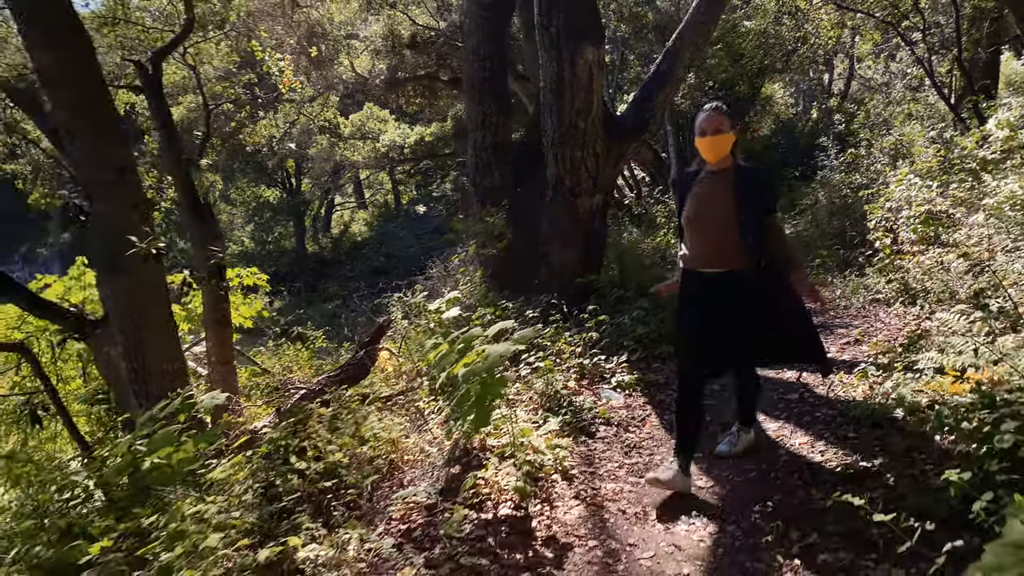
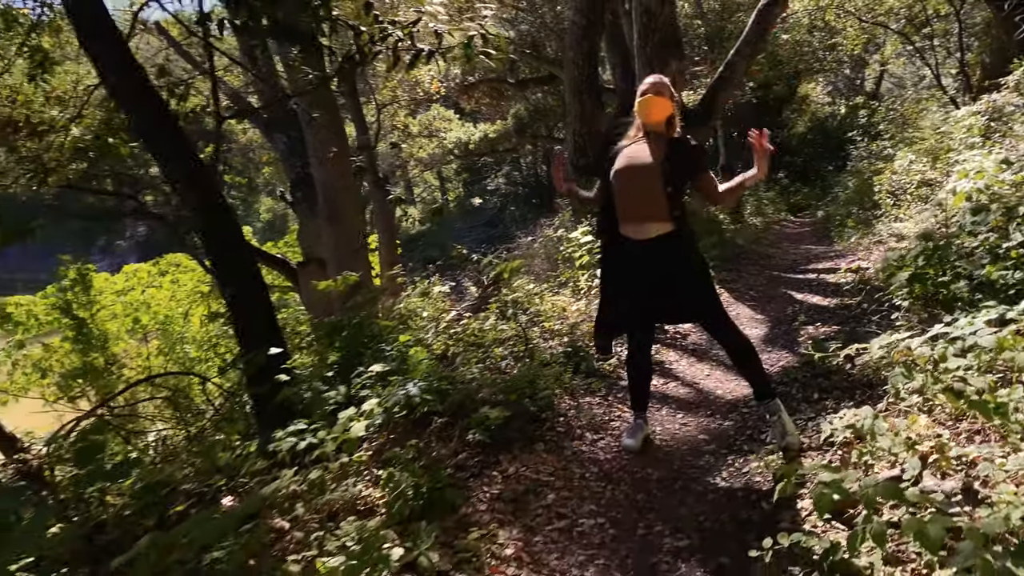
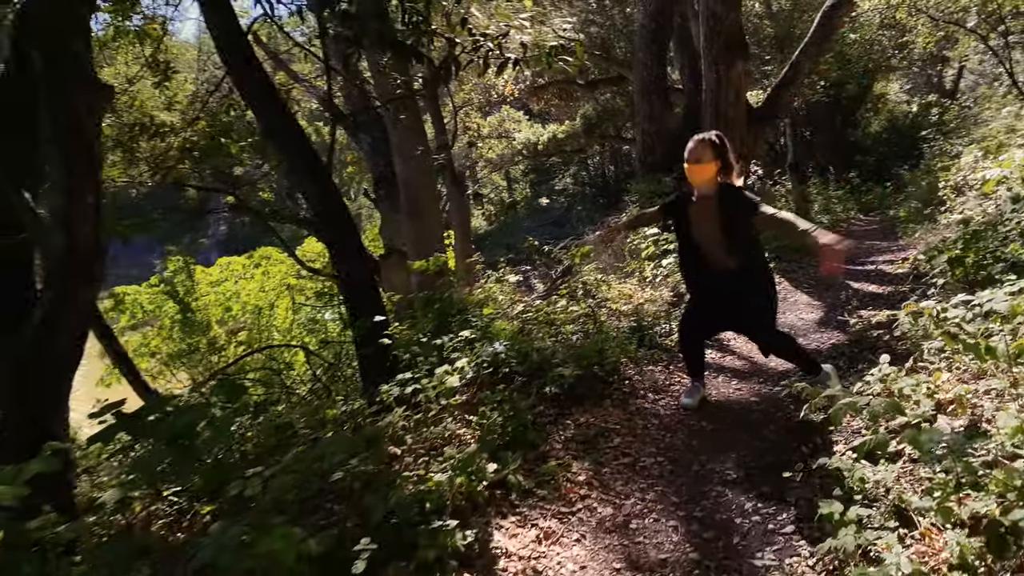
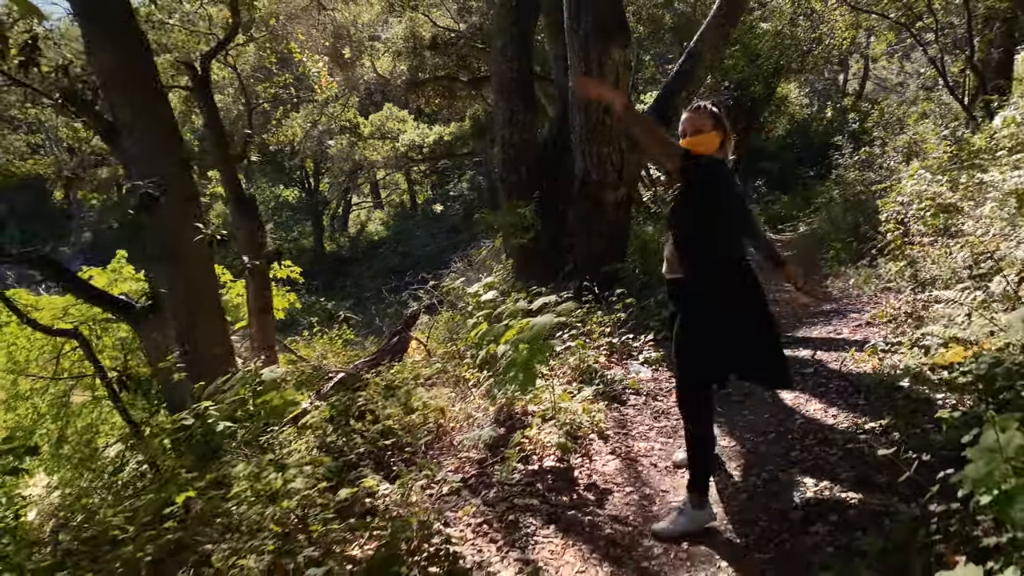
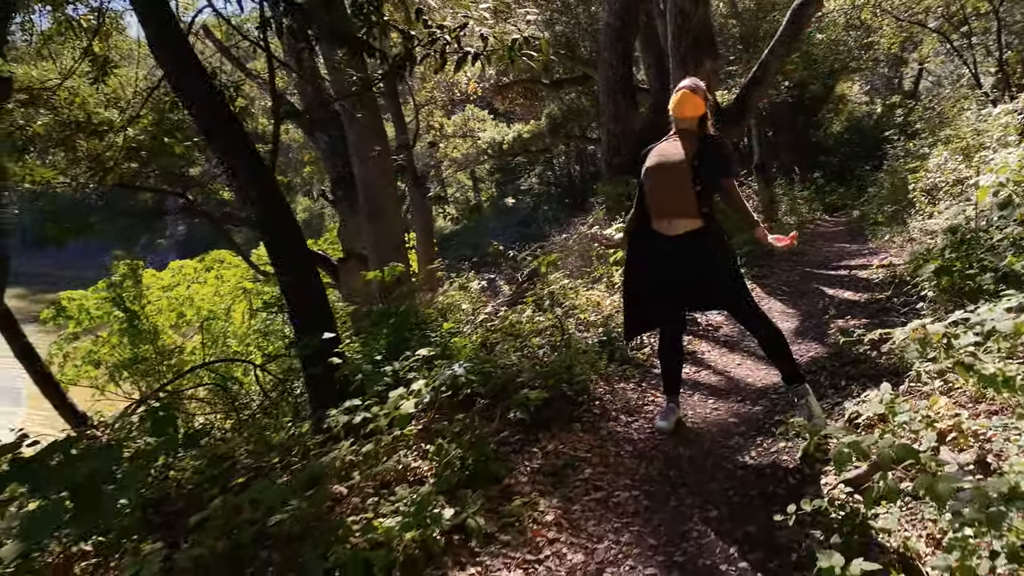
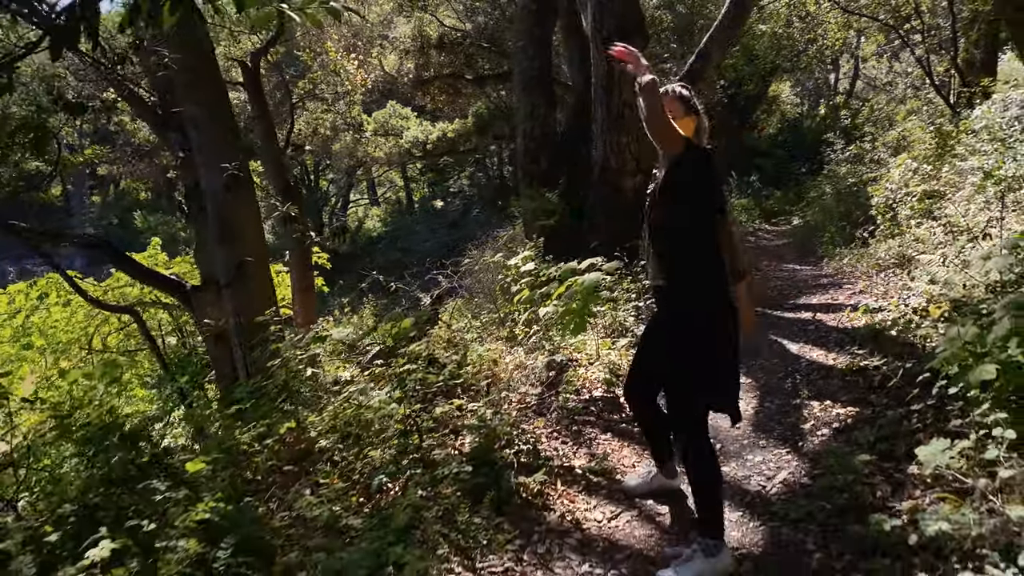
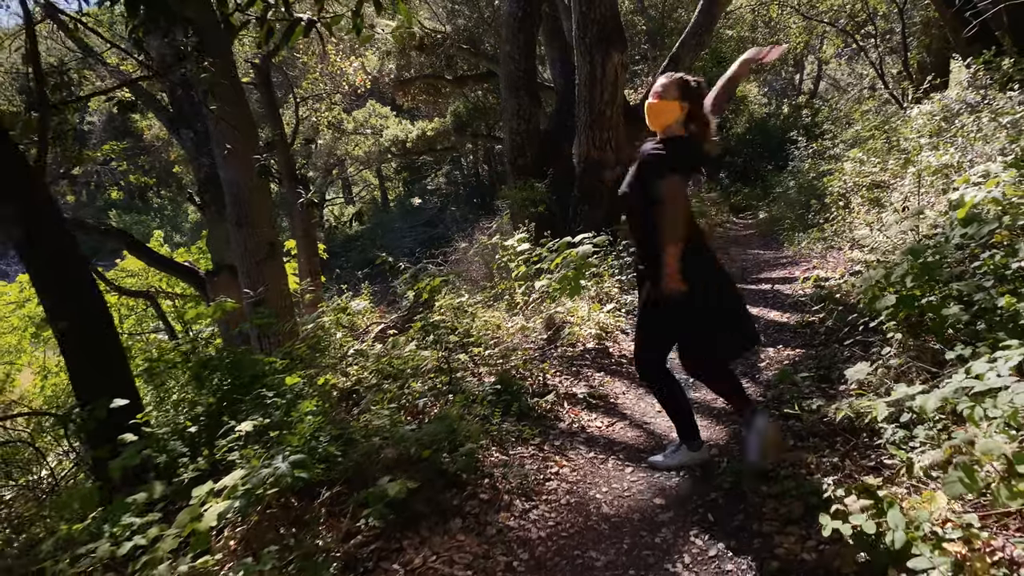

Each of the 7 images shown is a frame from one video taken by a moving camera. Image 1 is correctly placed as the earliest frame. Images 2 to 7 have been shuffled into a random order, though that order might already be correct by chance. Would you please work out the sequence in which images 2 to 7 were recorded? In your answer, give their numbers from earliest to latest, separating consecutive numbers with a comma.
4, 6, 7, 2, 5, 3
